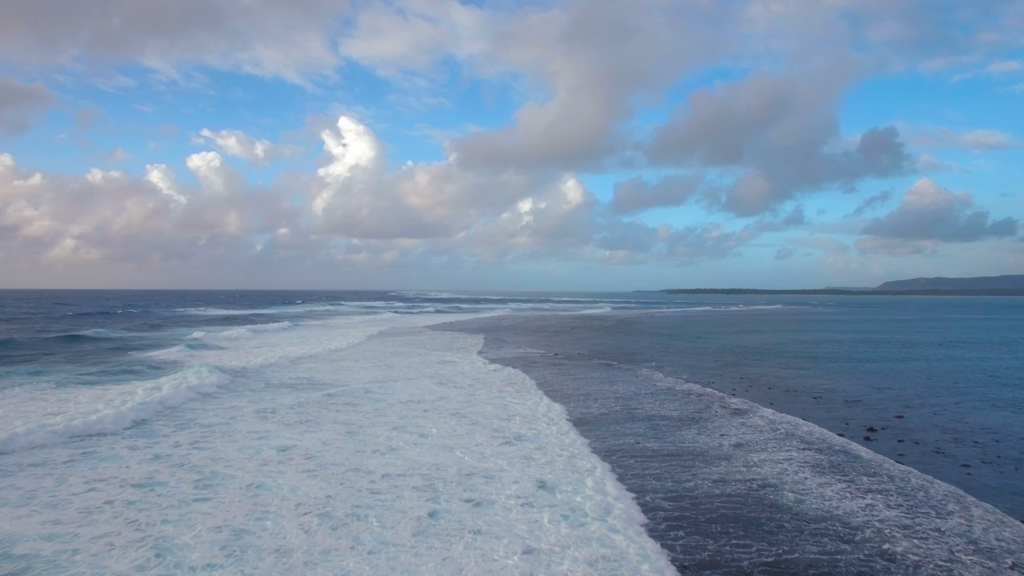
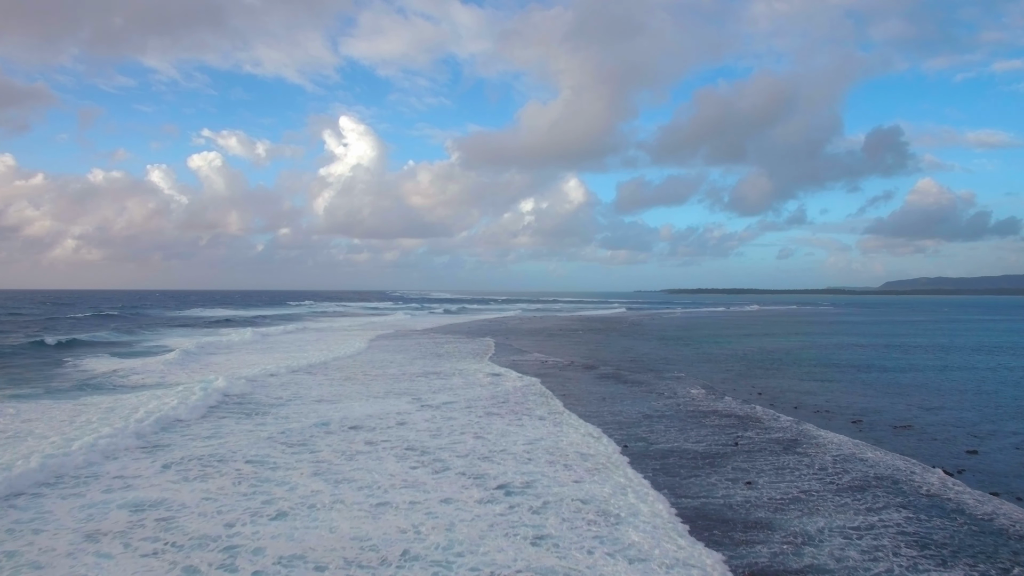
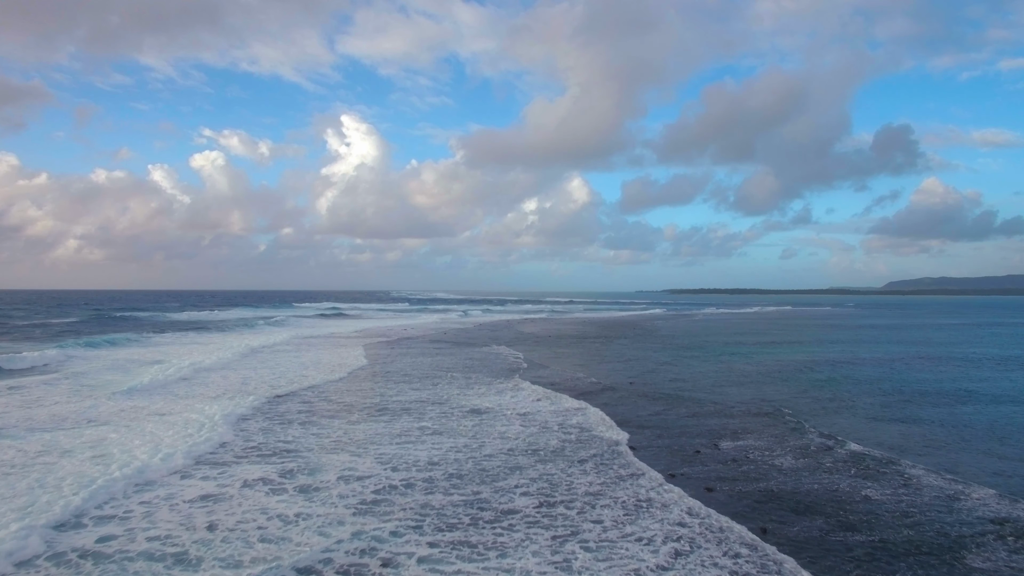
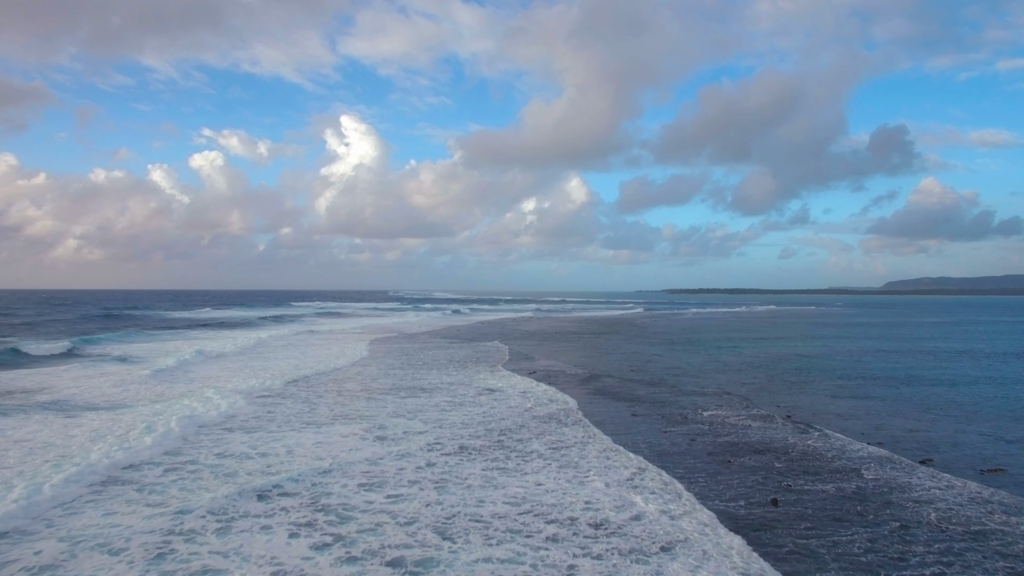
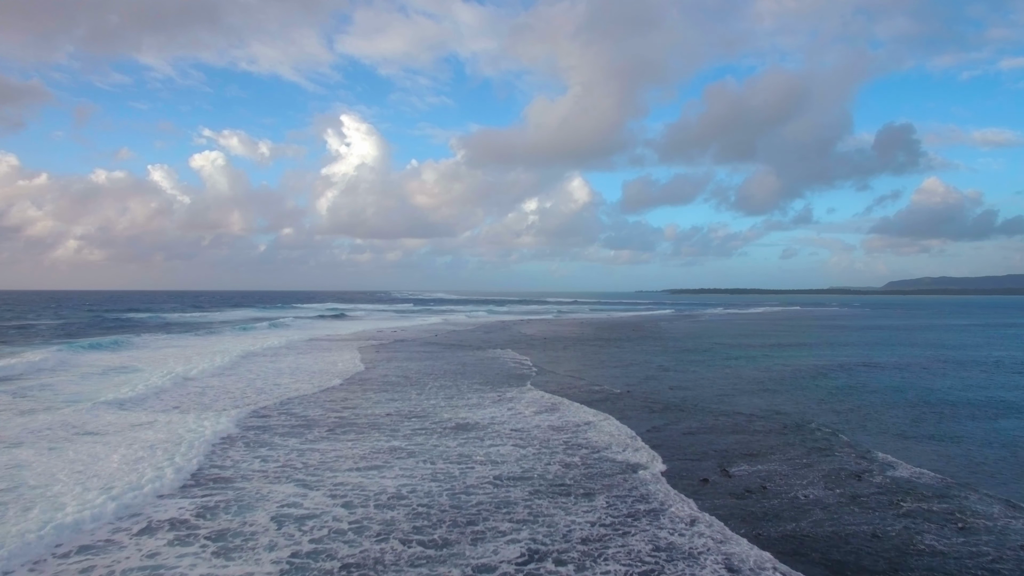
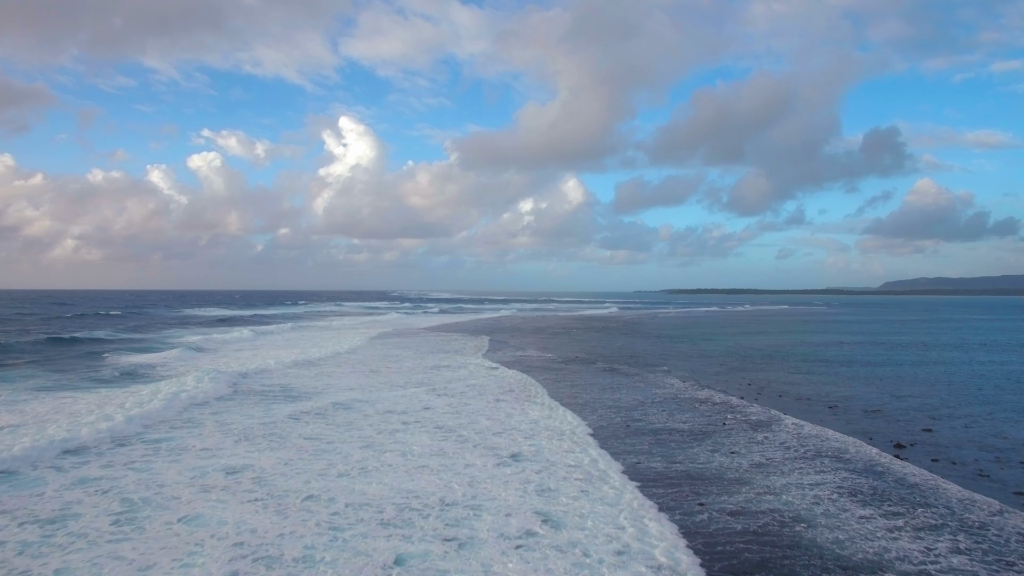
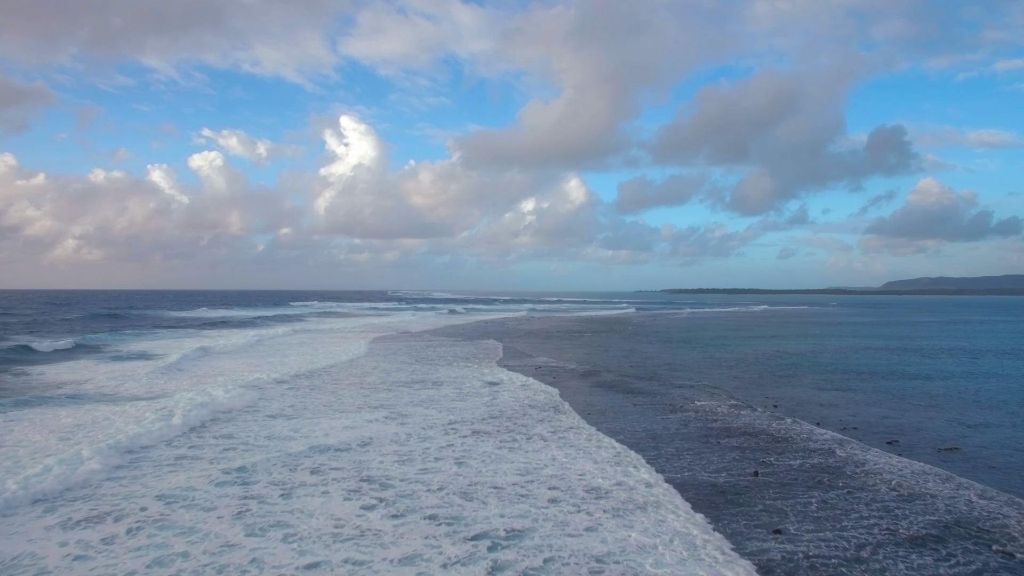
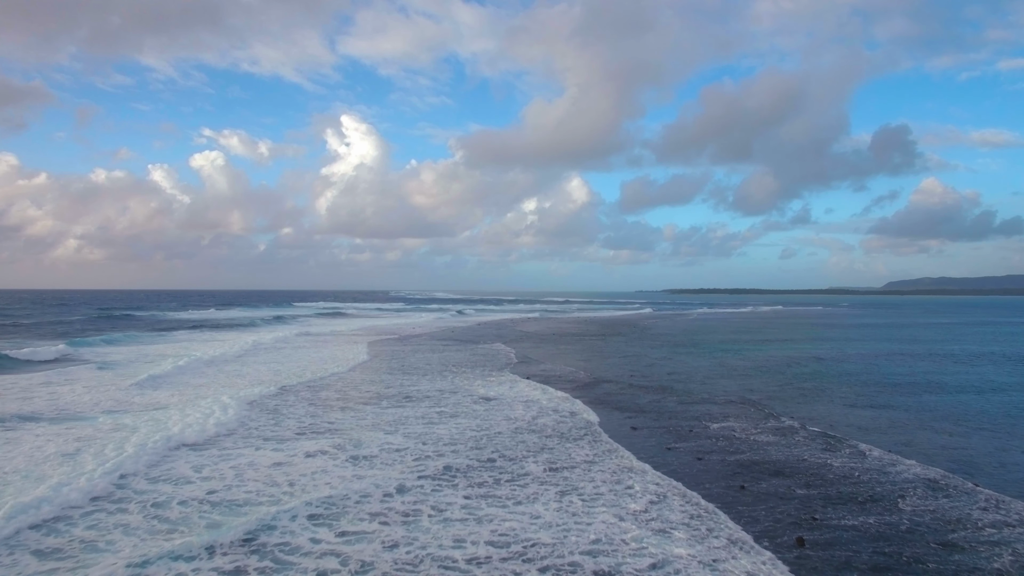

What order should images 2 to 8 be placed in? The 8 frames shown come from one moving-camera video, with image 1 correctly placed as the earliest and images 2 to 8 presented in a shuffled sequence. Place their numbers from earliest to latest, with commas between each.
6, 2, 7, 4, 8, 3, 5
